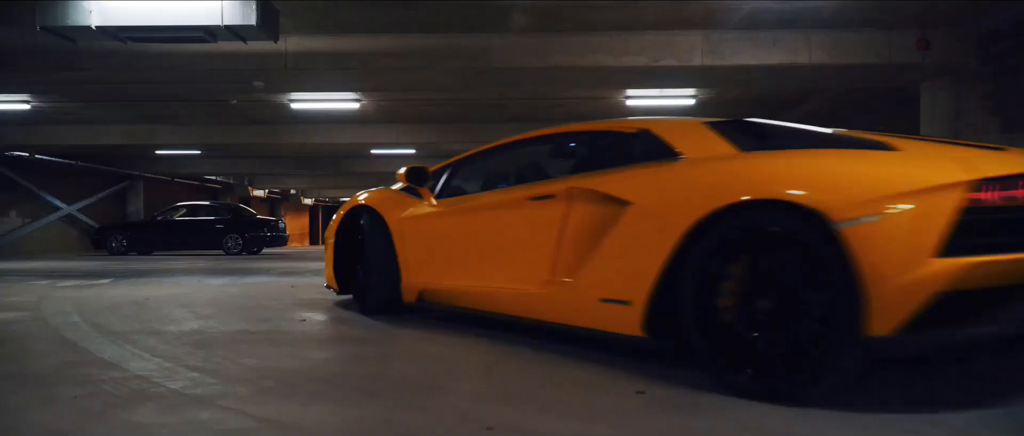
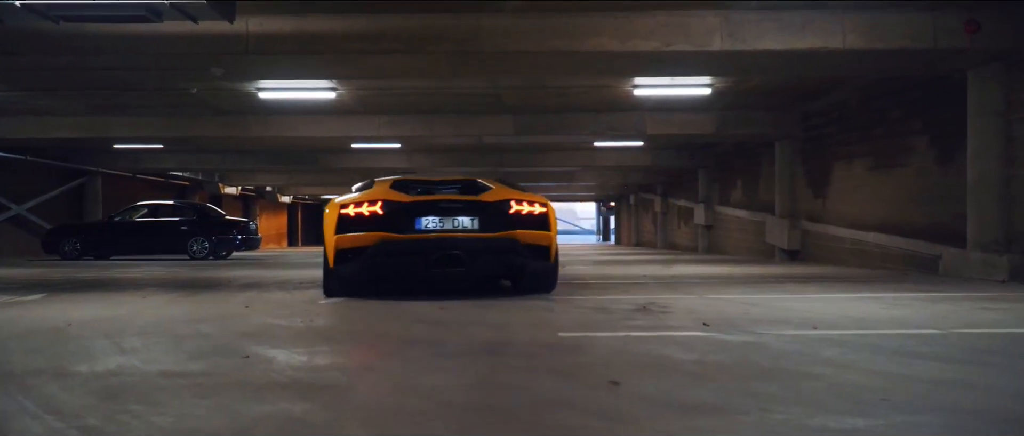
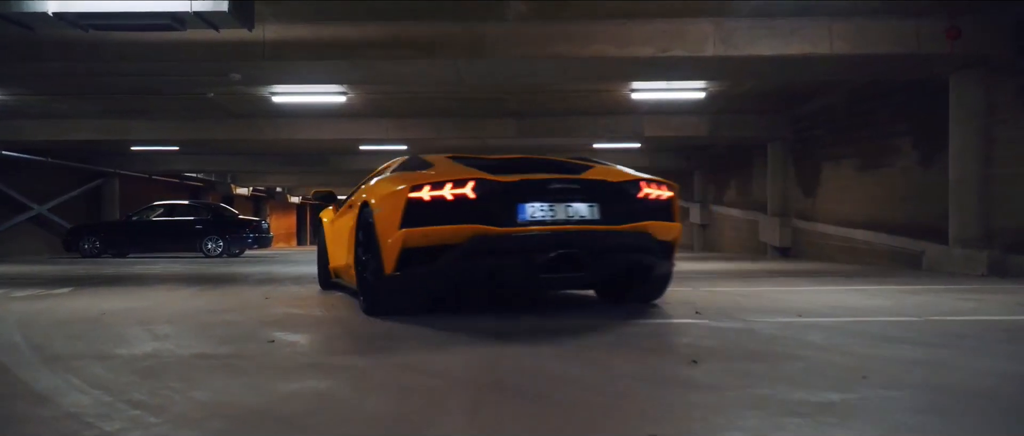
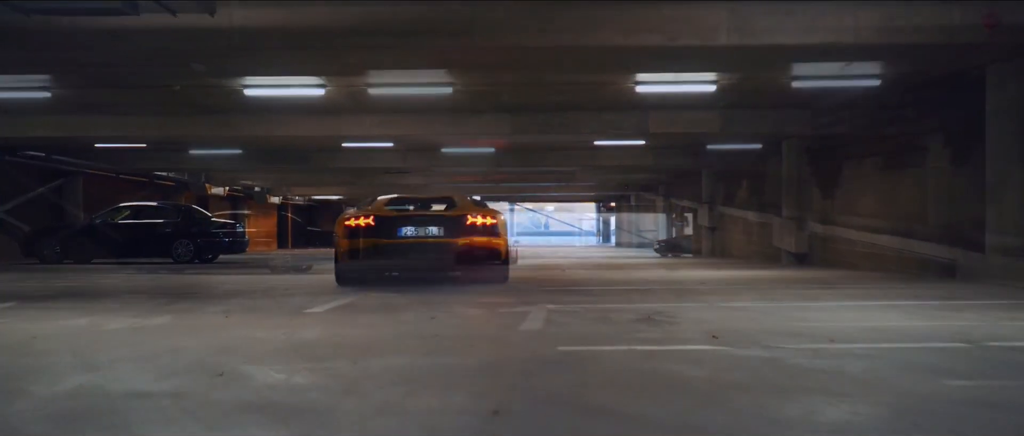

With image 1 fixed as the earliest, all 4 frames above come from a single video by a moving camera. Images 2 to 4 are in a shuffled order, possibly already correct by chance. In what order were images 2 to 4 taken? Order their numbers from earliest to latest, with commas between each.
3, 2, 4
